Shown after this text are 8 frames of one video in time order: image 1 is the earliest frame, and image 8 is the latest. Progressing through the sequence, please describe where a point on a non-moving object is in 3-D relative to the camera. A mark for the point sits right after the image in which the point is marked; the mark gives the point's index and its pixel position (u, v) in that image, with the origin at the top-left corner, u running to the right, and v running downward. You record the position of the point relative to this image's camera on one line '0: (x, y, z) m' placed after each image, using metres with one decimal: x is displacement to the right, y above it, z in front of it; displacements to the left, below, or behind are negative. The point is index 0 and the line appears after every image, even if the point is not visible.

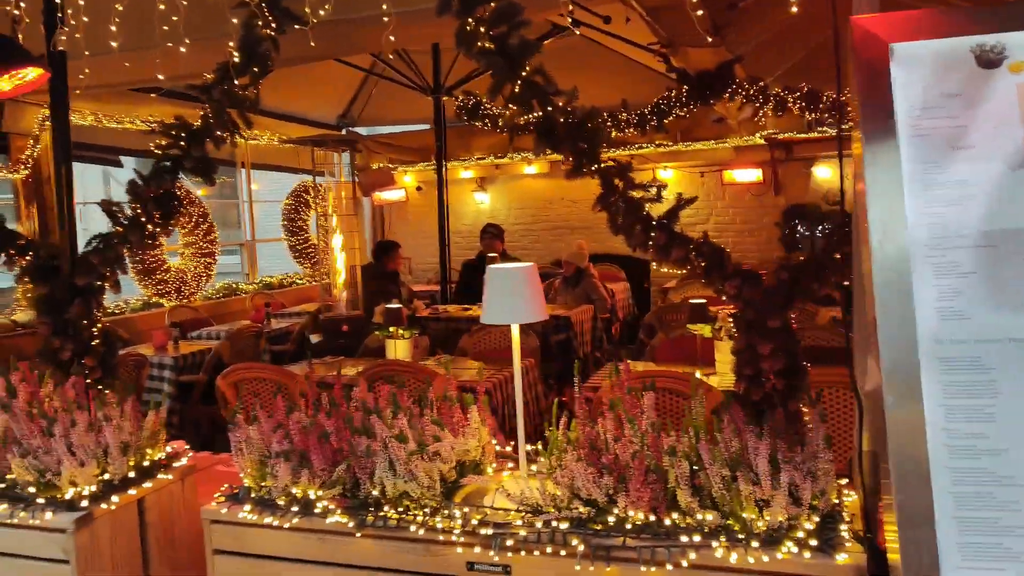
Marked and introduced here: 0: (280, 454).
0: (-0.7, -0.5, +2.3) m
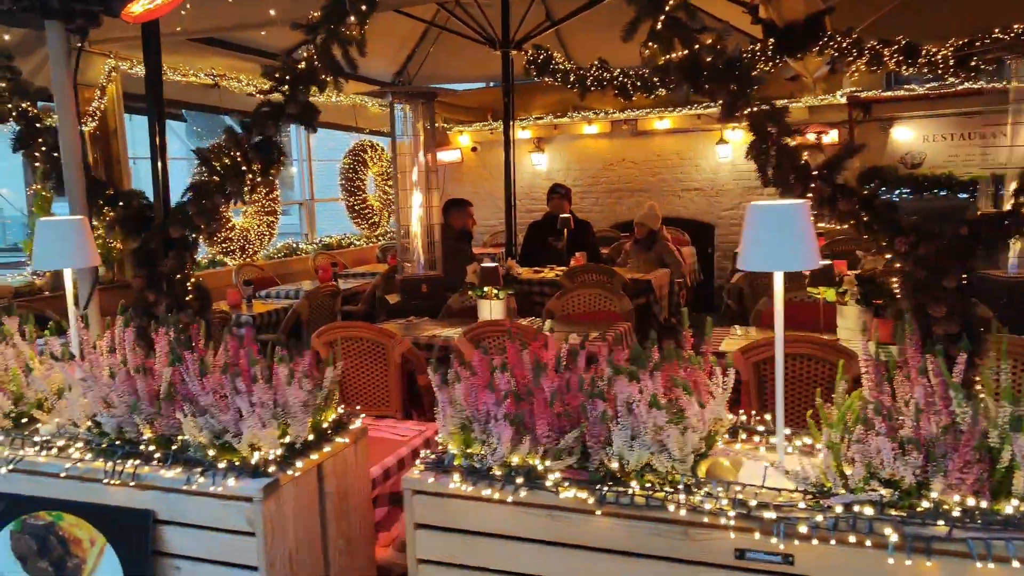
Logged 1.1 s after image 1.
0: (0.0, -0.3, +2.0) m
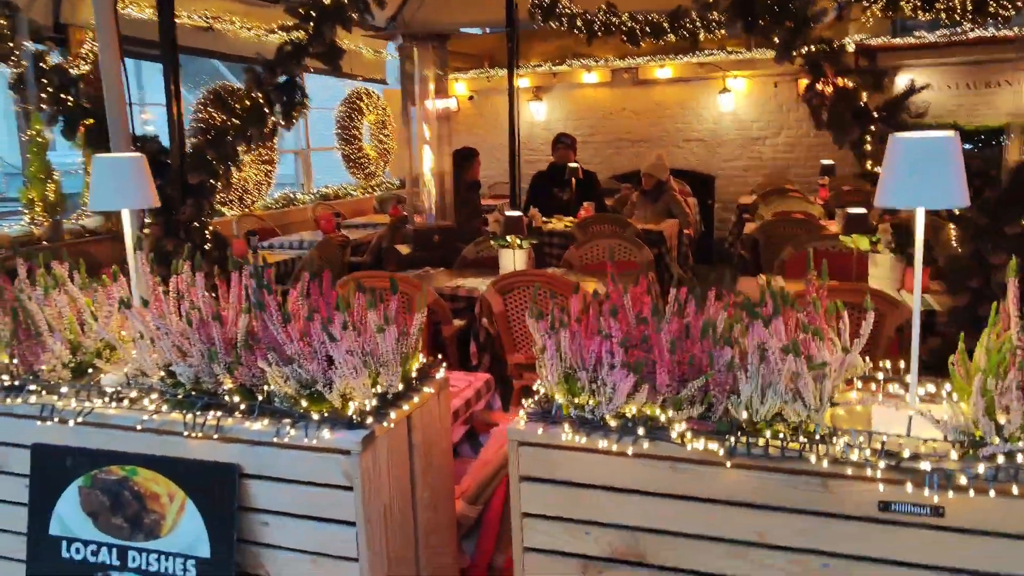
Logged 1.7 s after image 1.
0: (+0.2, -0.2, +1.9) m
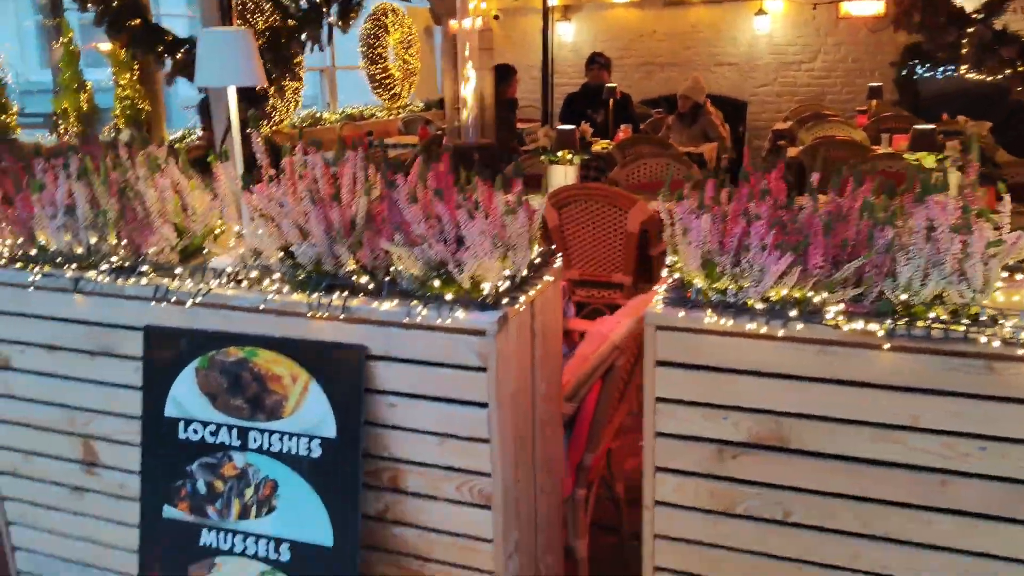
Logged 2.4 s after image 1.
0: (+0.6, +0.1, +1.9) m
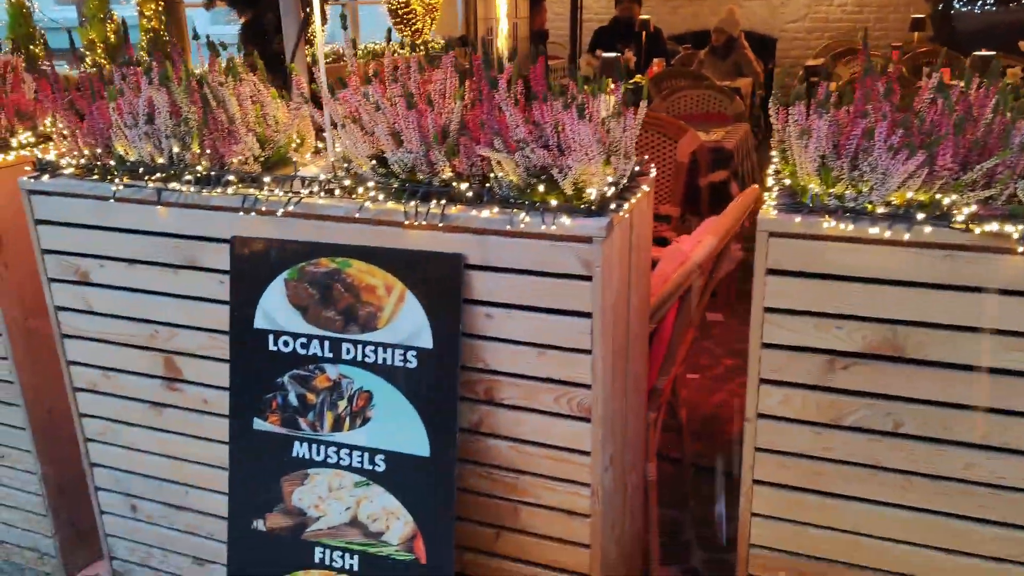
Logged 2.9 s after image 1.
0: (+0.8, +0.3, +1.8) m
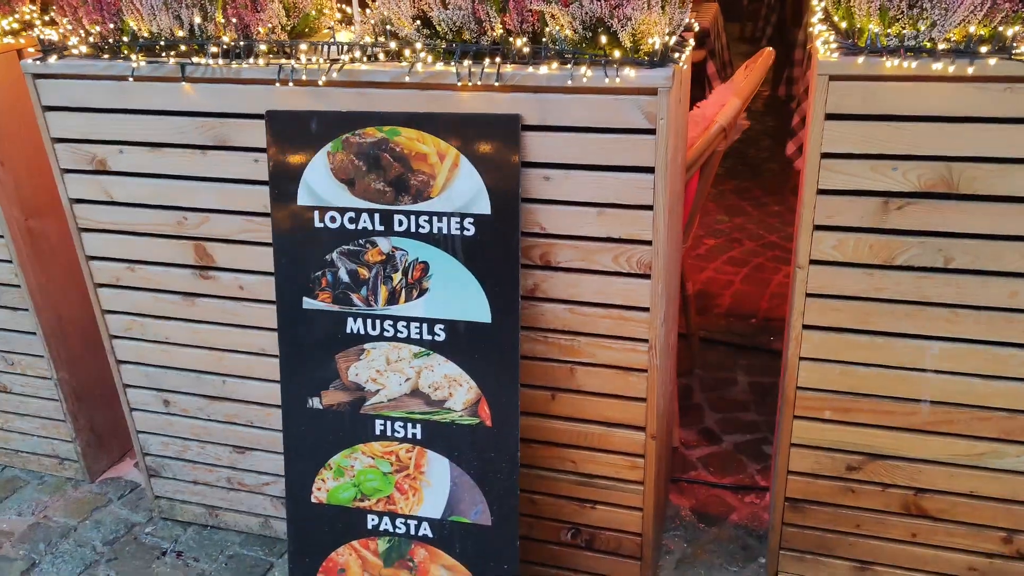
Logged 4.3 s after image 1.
0: (+1.0, +0.7, +1.8) m
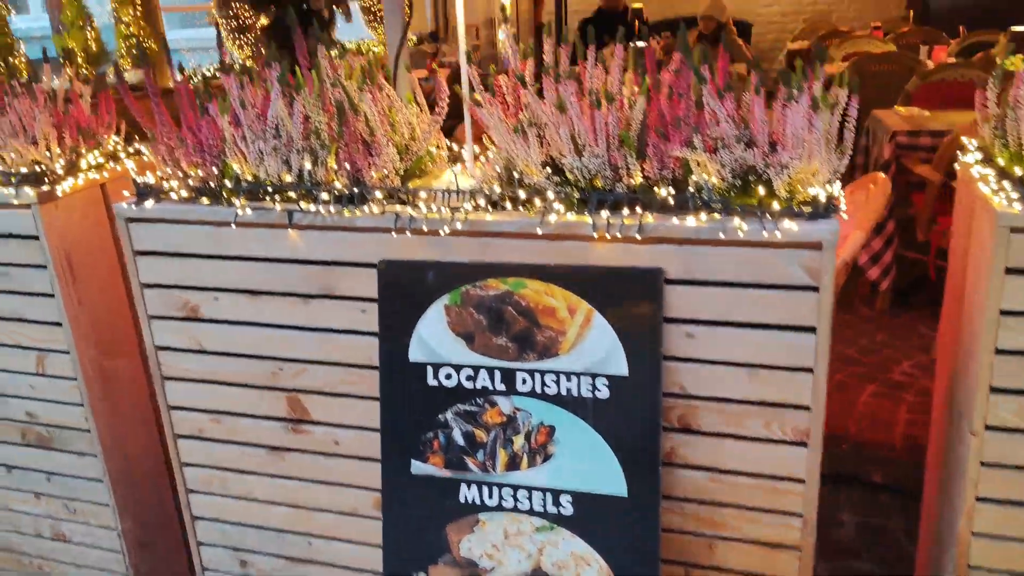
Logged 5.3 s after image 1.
0: (+1.3, +0.3, +1.6) m
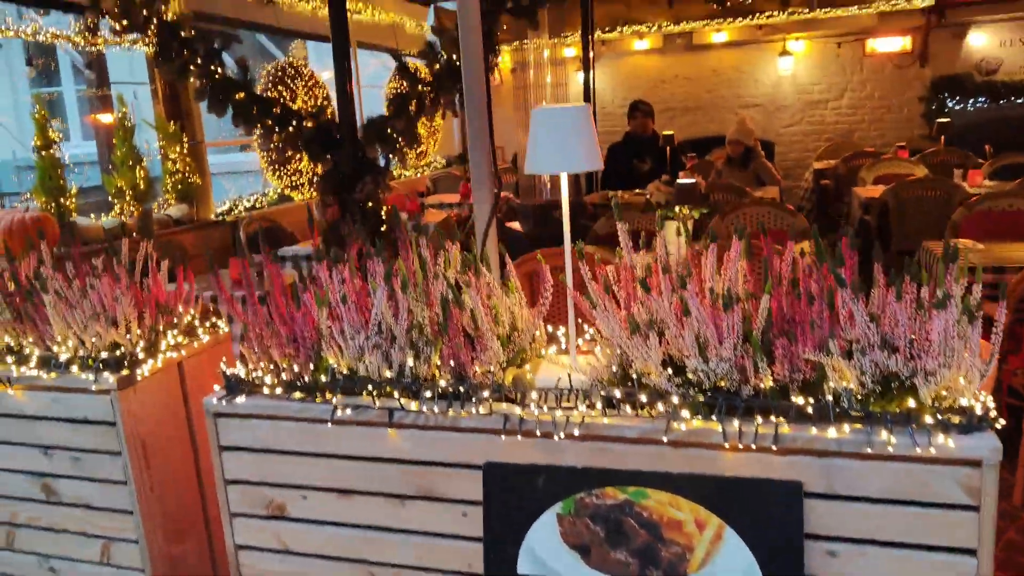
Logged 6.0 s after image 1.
0: (+1.5, -0.1, +1.5) m
